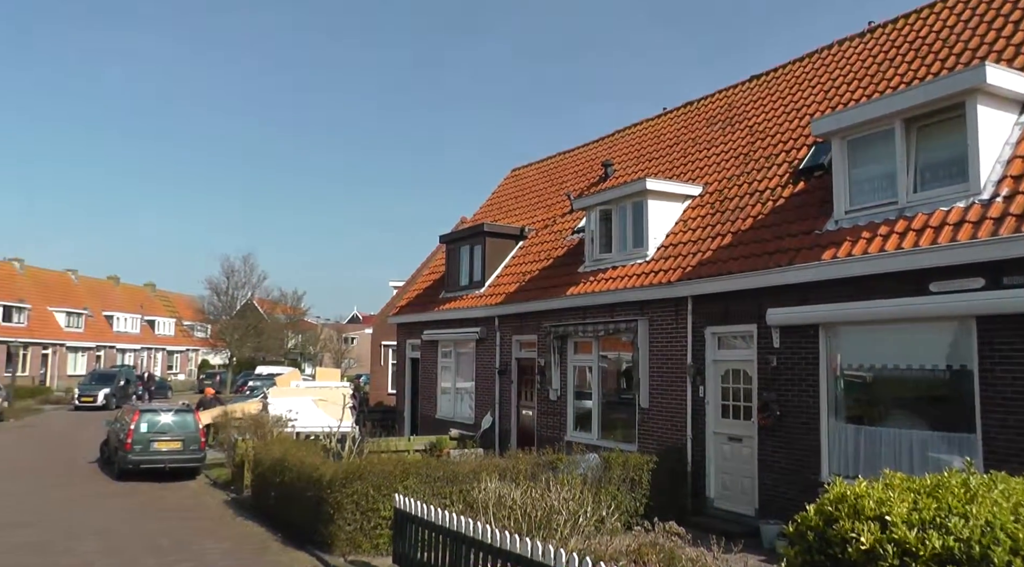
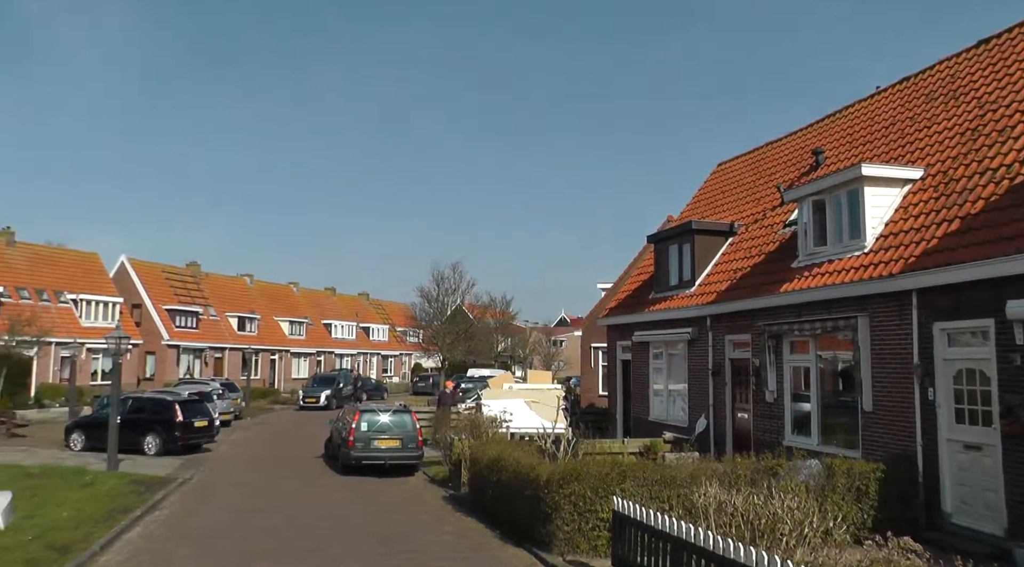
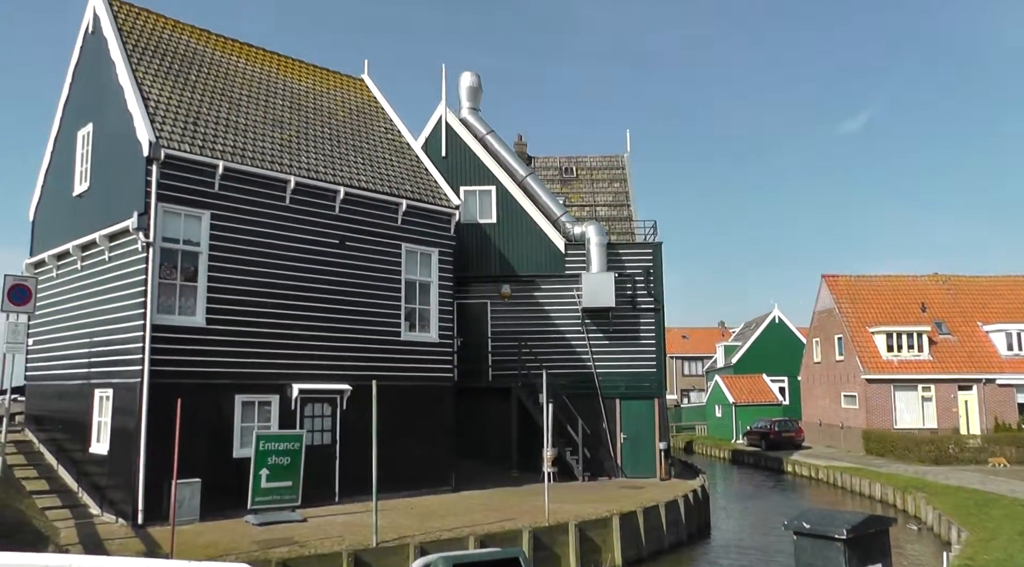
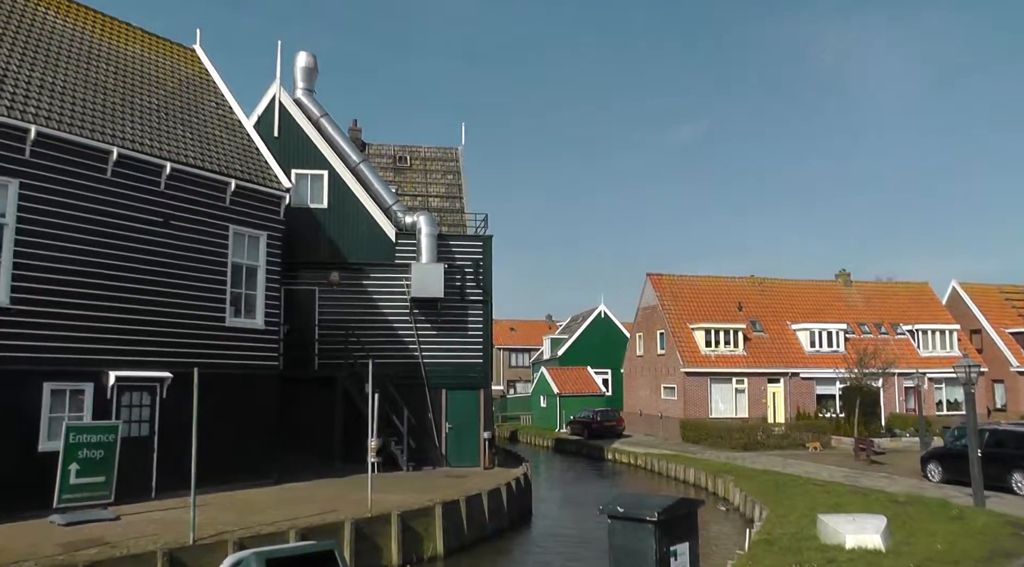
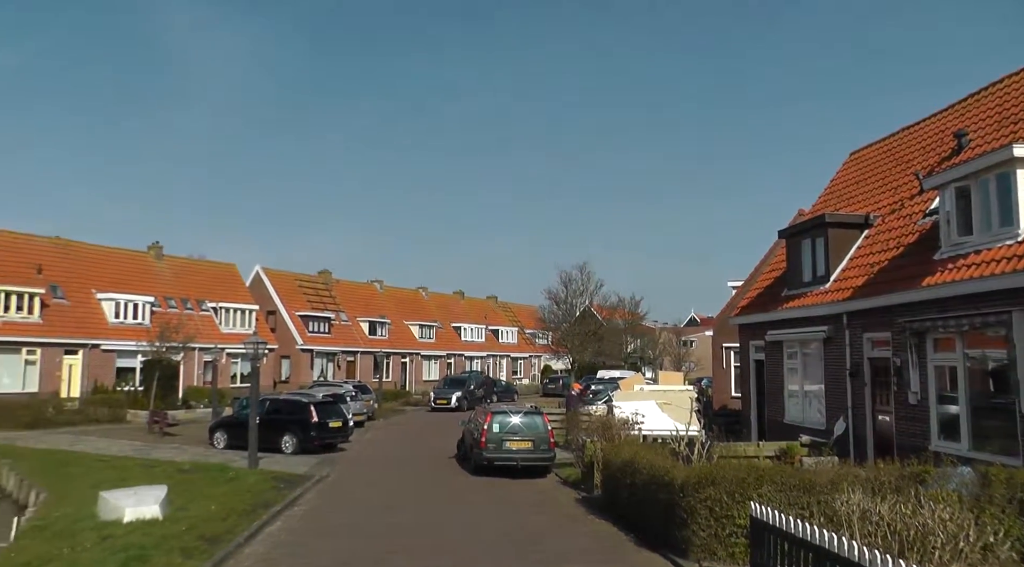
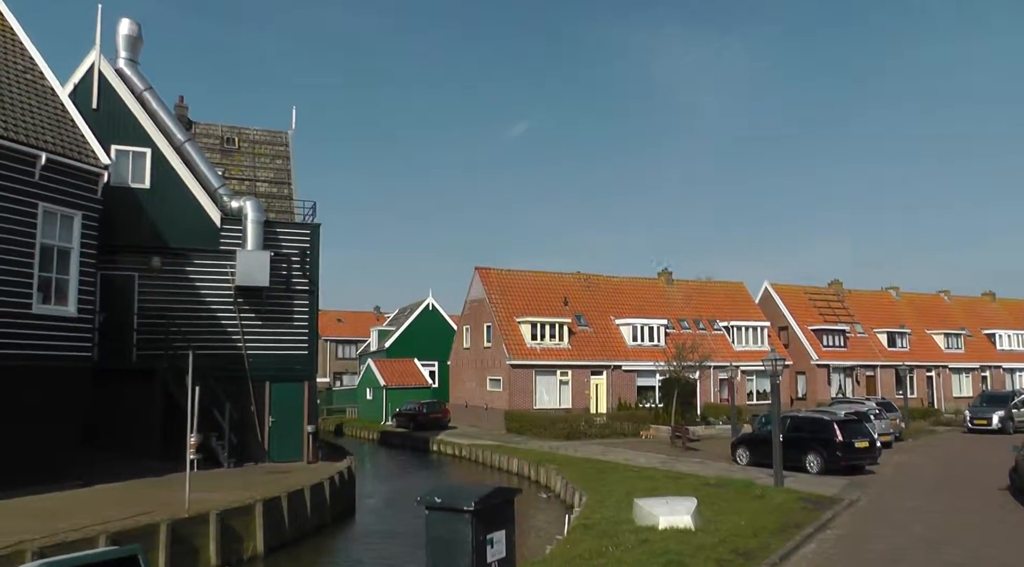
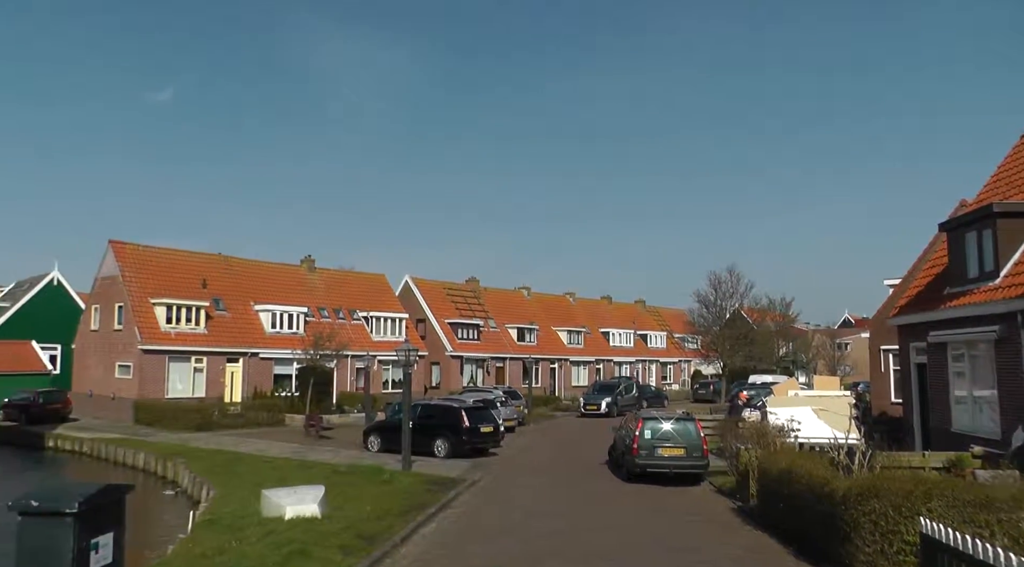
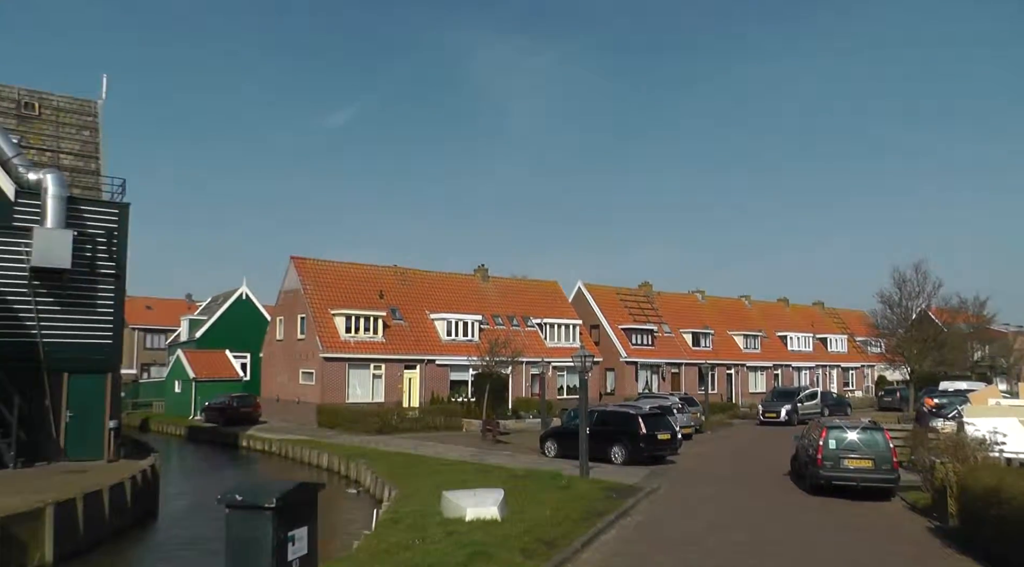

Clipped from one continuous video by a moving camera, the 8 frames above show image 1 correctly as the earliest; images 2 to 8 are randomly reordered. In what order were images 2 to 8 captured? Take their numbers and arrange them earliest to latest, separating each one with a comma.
2, 5, 7, 8, 6, 4, 3
